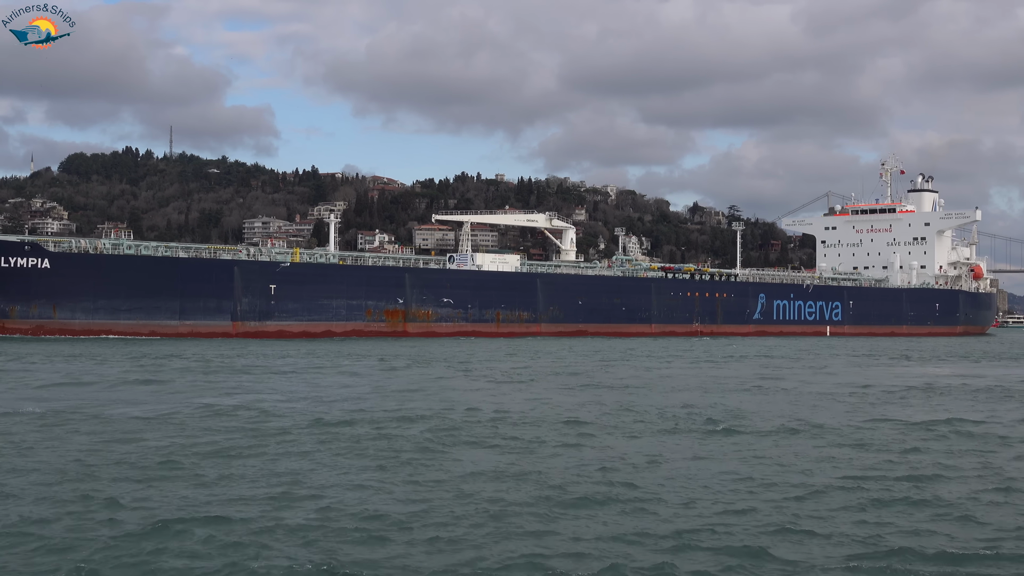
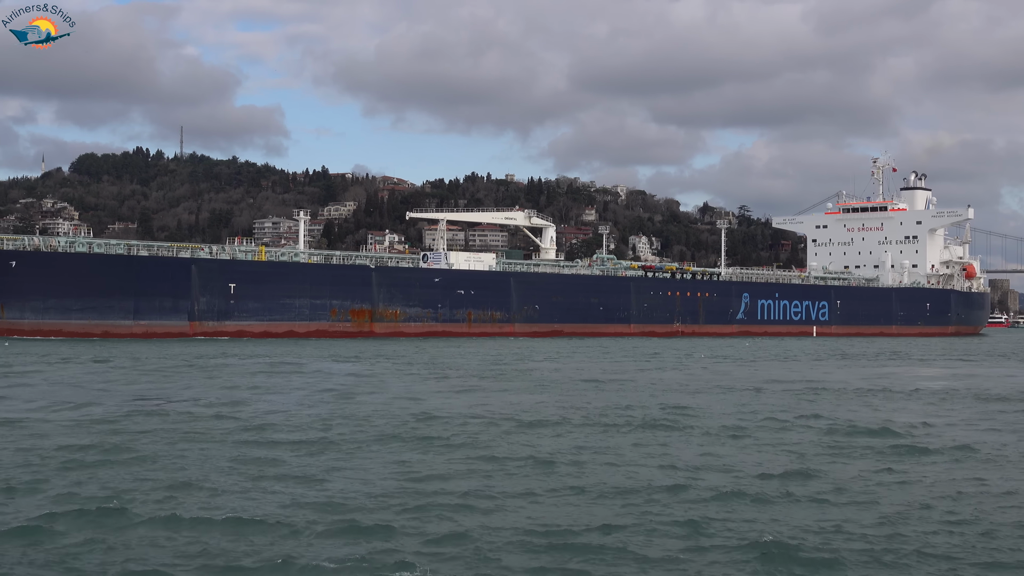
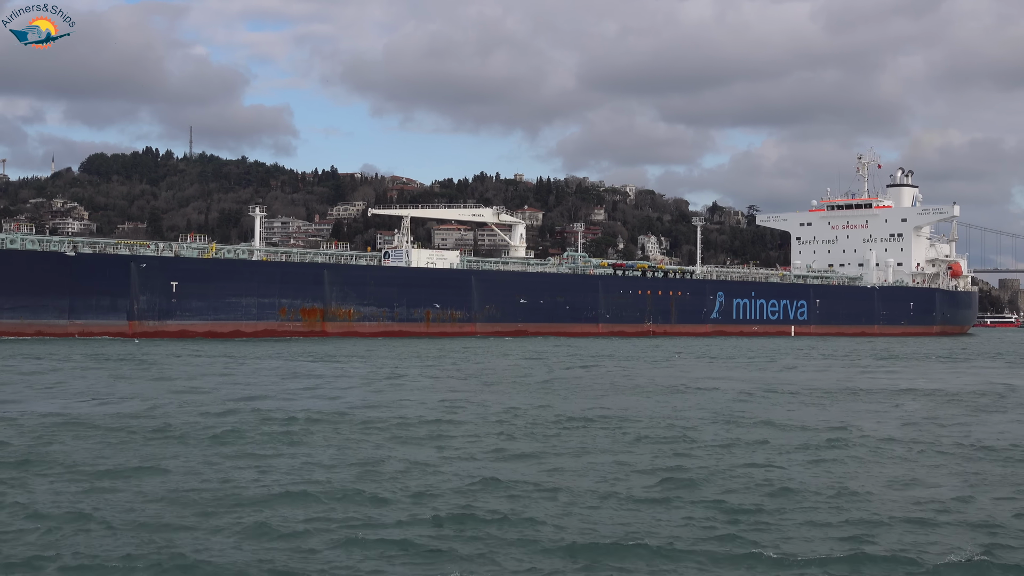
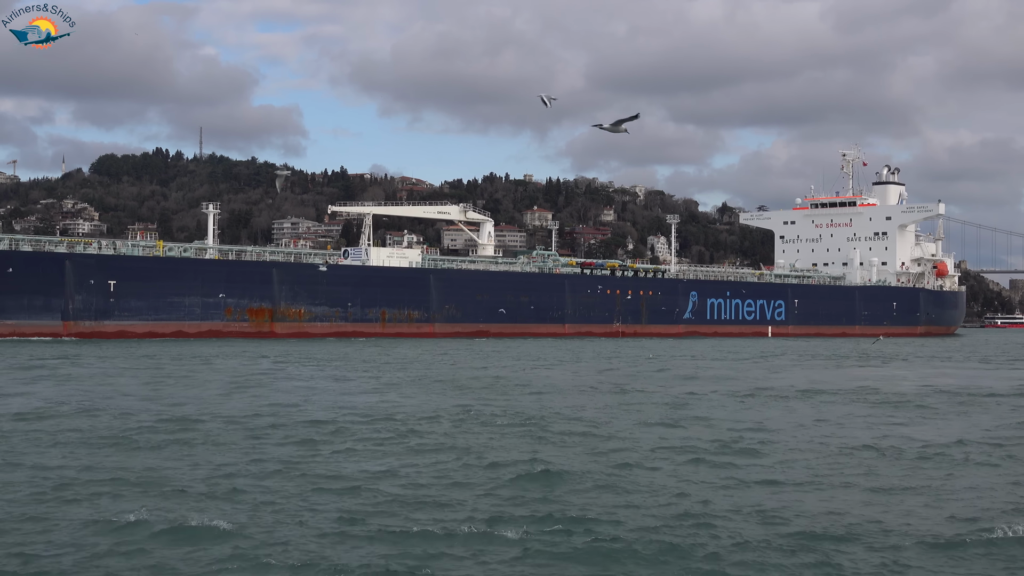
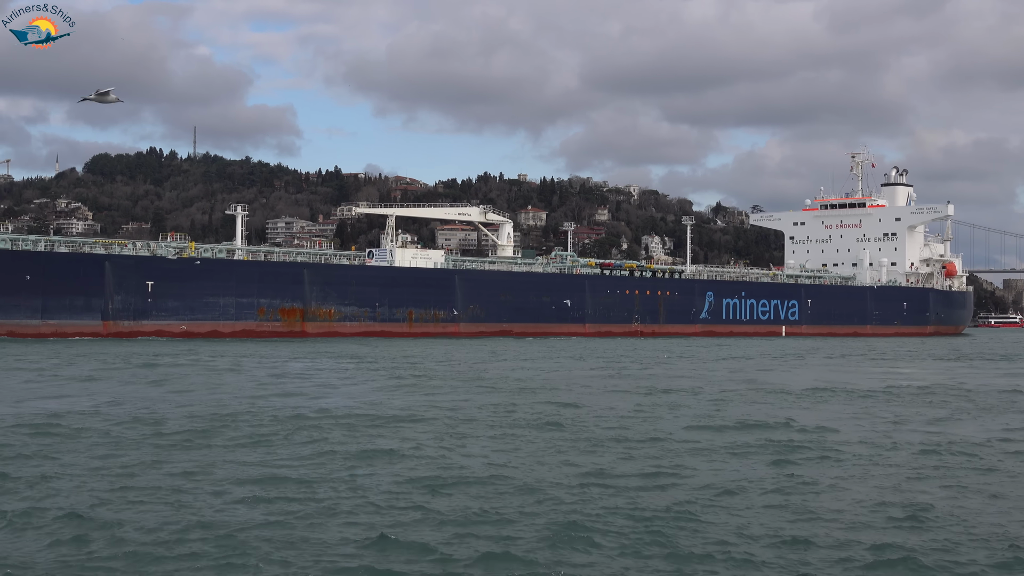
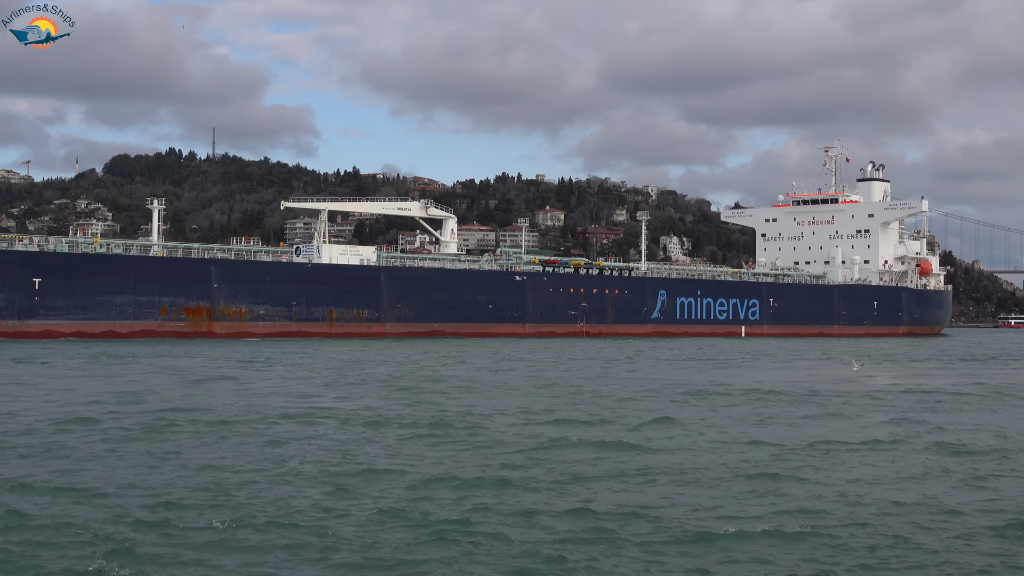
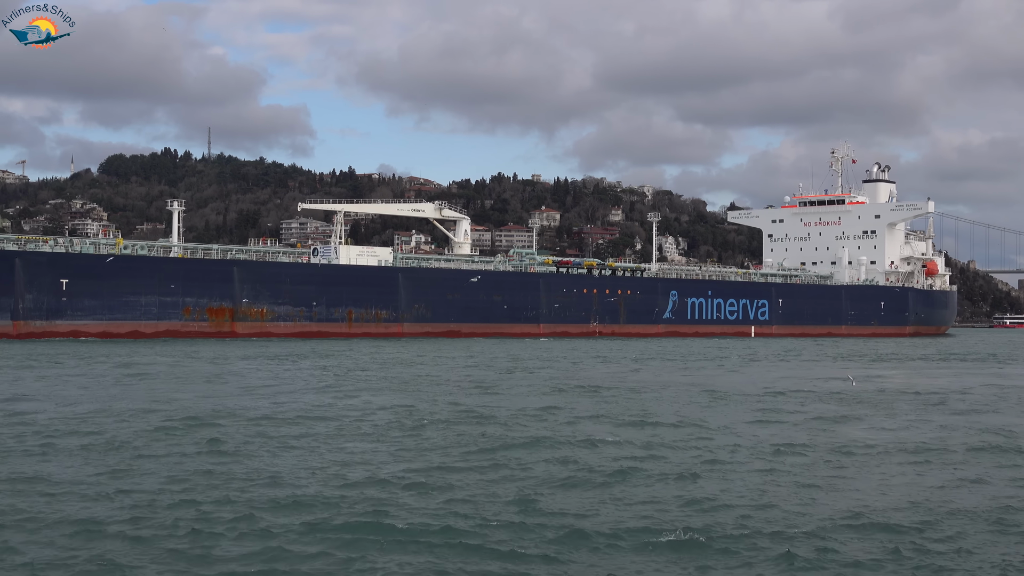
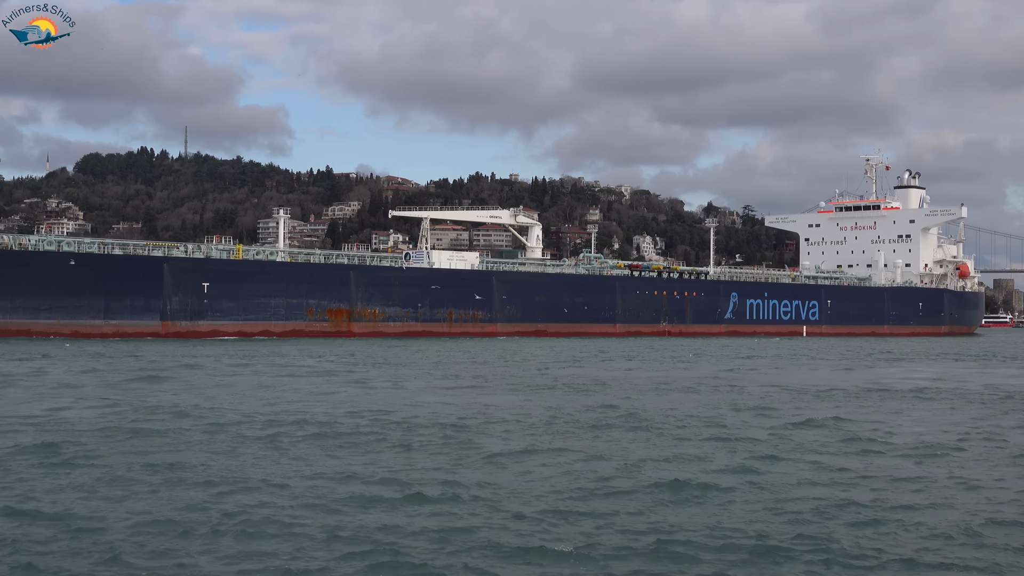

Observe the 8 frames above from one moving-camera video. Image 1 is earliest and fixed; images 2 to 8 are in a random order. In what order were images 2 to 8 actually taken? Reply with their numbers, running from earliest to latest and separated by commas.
2, 8, 3, 5, 4, 7, 6
